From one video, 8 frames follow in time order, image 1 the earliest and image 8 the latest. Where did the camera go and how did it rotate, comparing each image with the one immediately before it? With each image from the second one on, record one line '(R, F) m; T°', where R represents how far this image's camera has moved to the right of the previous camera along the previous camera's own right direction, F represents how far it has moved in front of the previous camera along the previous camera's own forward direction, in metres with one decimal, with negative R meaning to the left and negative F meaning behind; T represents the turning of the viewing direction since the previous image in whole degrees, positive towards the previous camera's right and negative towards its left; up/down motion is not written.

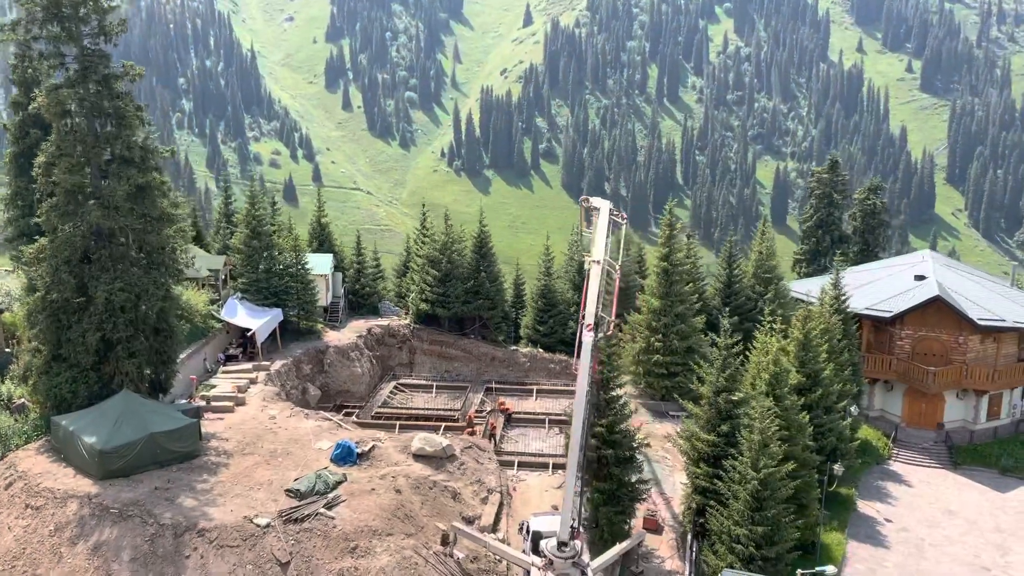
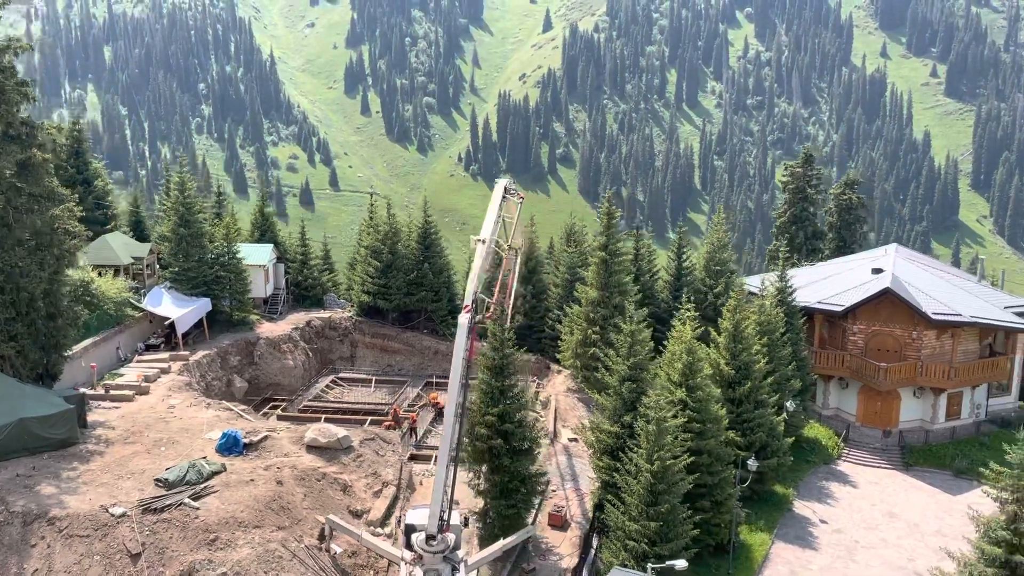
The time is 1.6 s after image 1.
(+4.9, +1.6) m; -2°
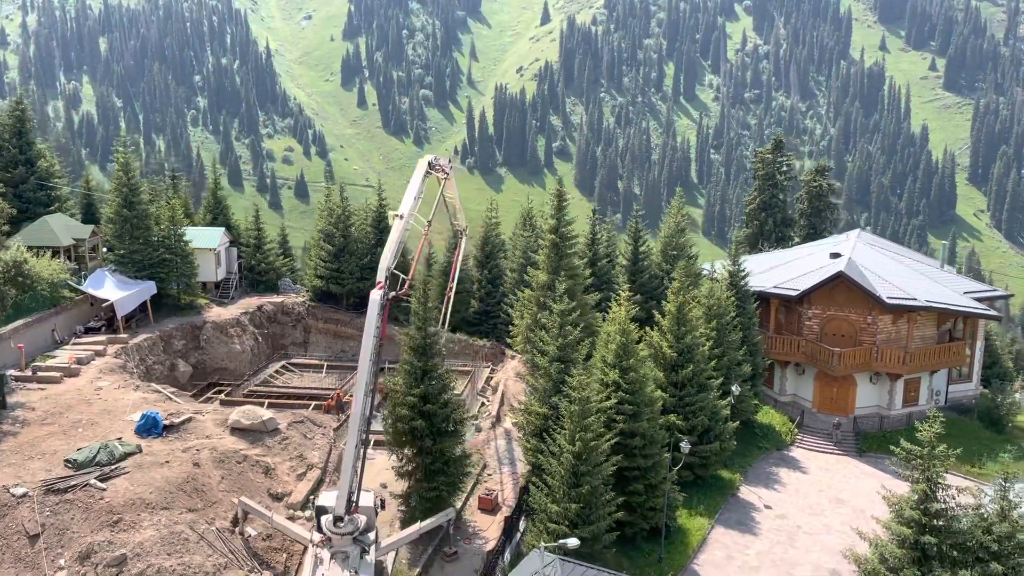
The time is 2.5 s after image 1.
(+2.7, +0.7) m; 0°
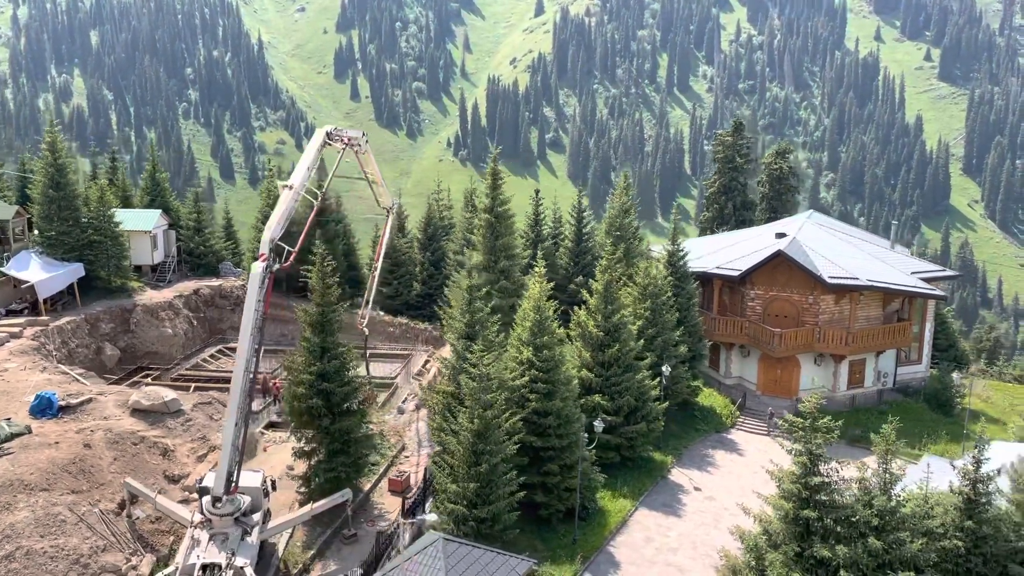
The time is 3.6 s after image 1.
(+3.4, +0.9) m; 0°
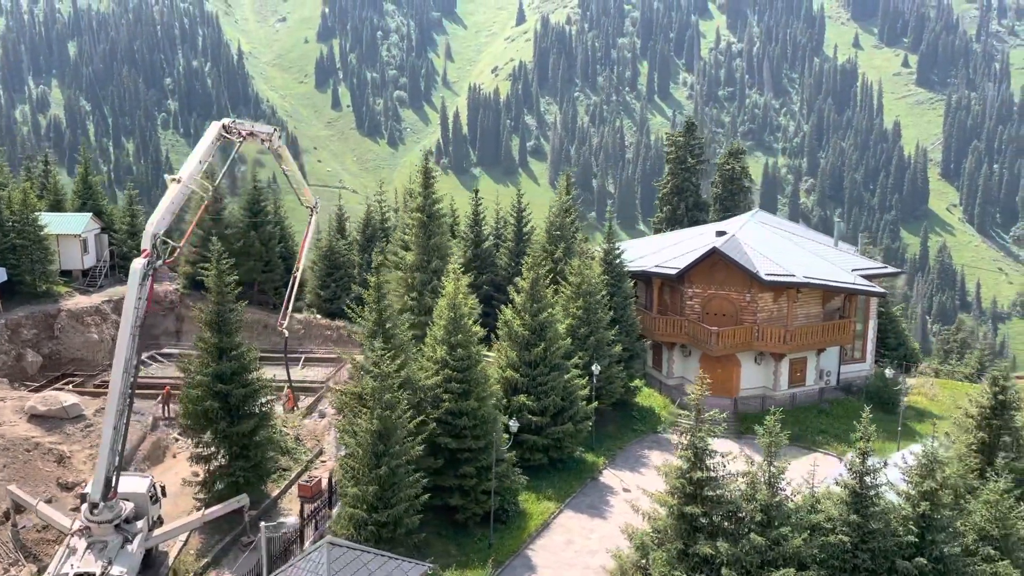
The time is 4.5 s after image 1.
(+2.8, +0.8) m; +1°
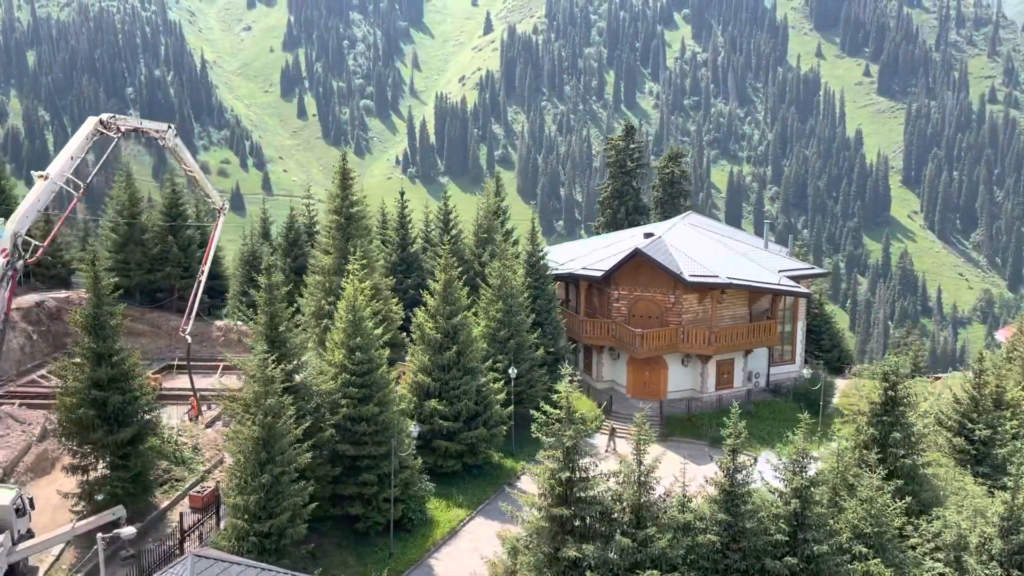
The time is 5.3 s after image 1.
(+2.6, +0.7) m; +2°
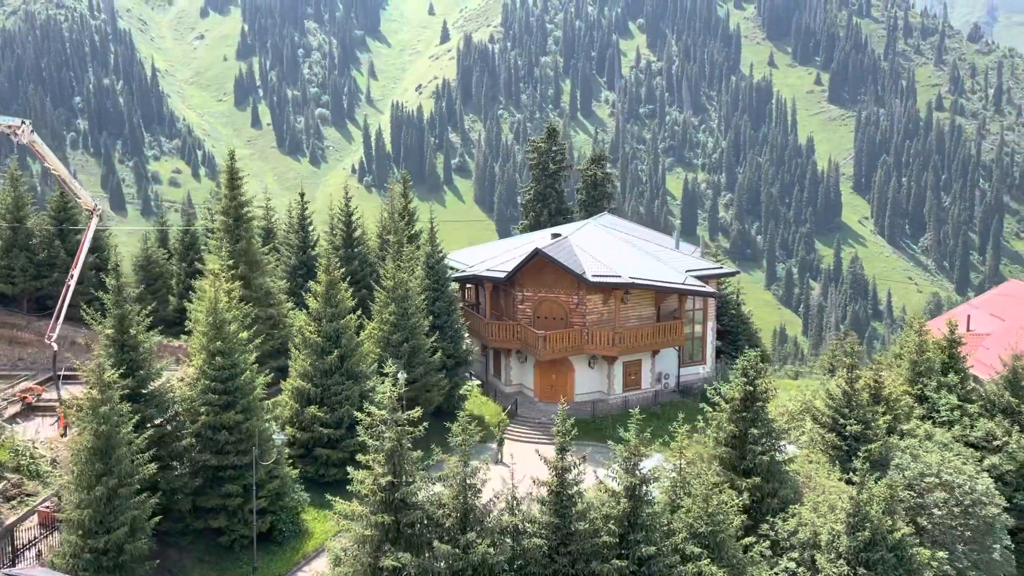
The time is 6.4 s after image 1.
(+3.2, +1.0) m; +3°
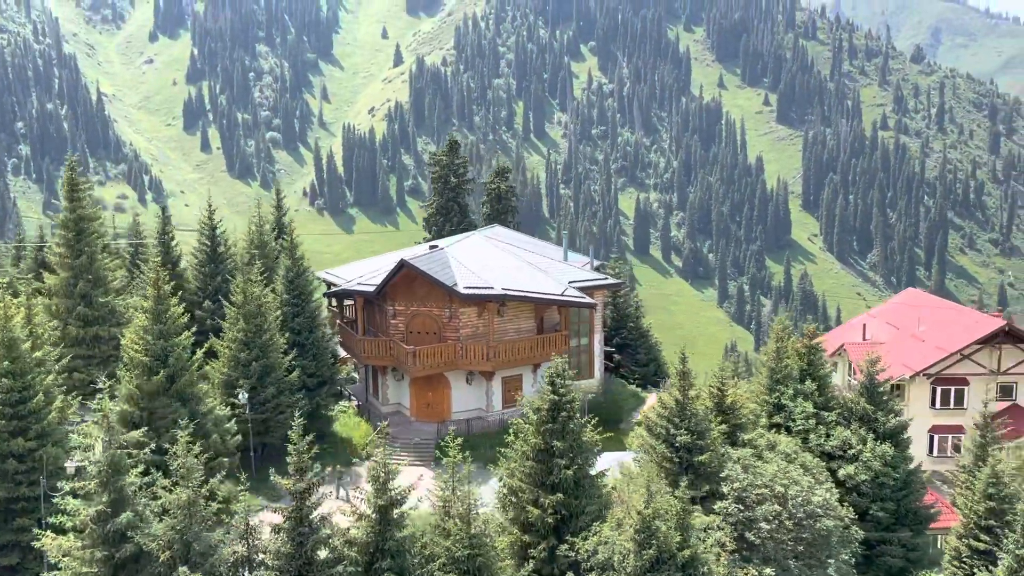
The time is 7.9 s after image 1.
(+4.5, +1.7) m; +3°
